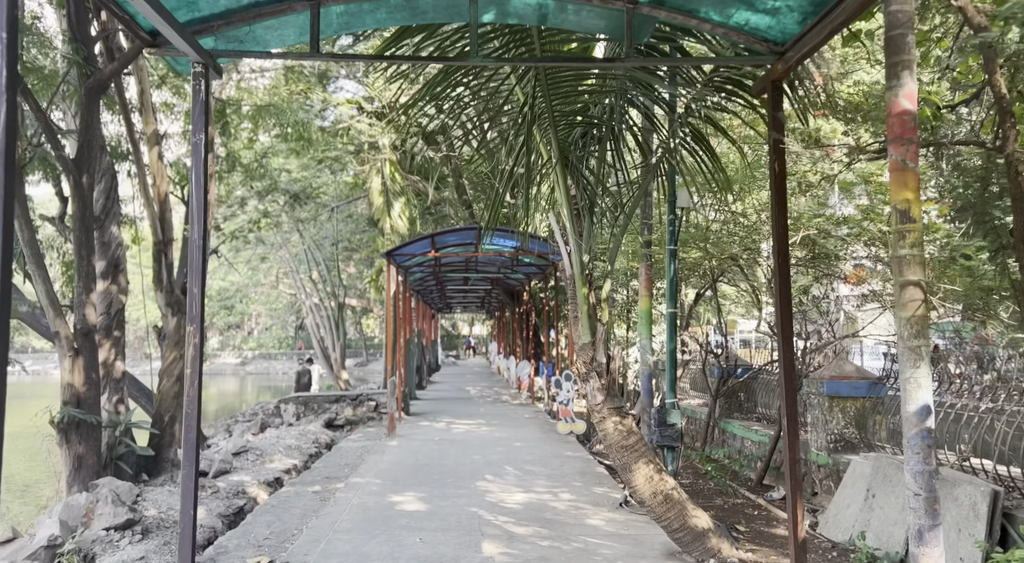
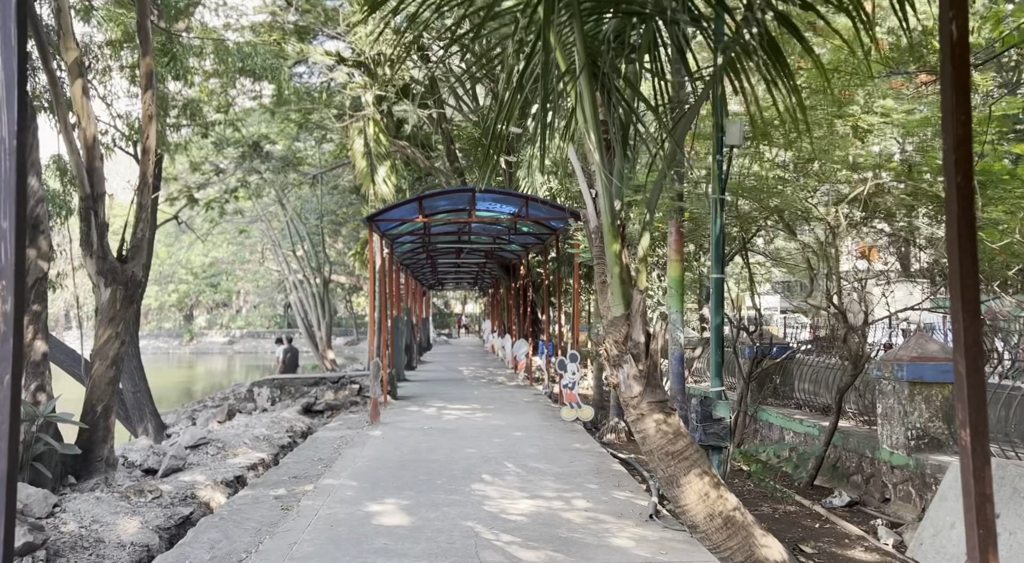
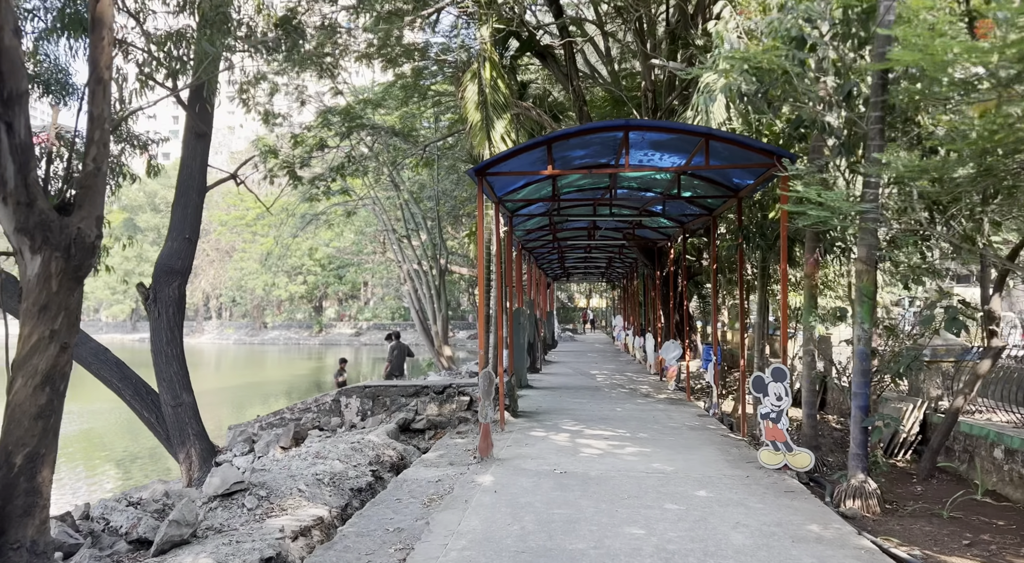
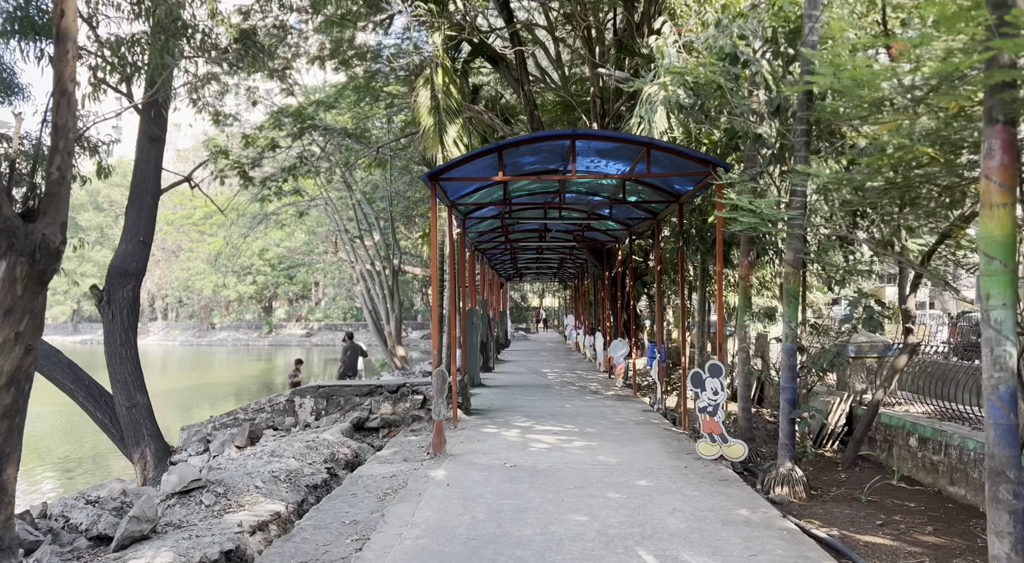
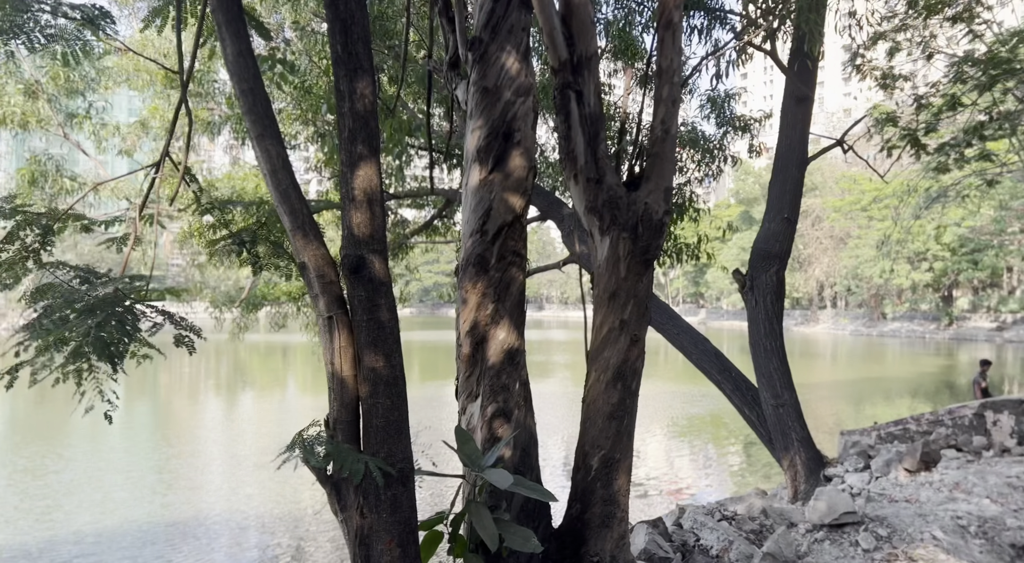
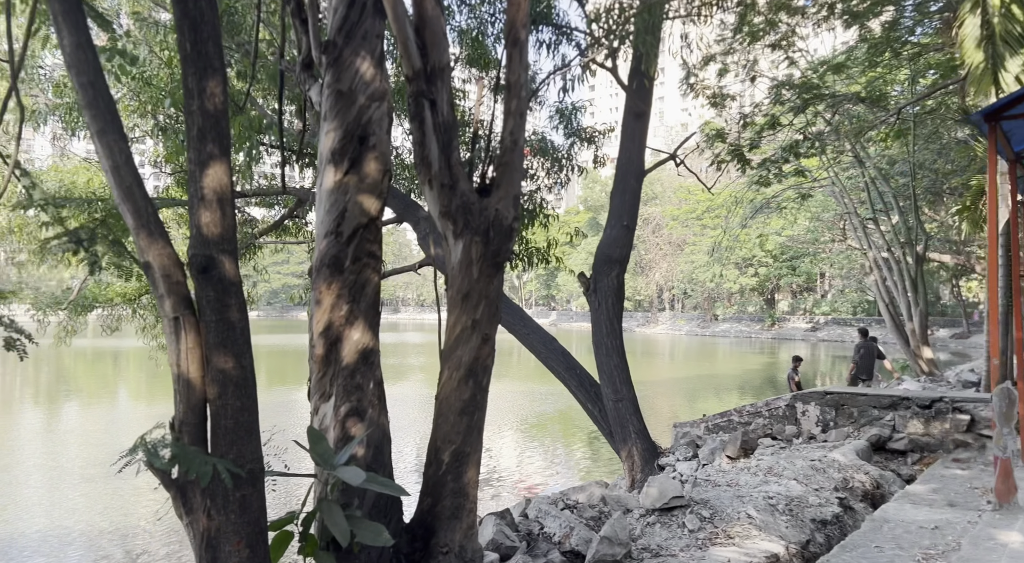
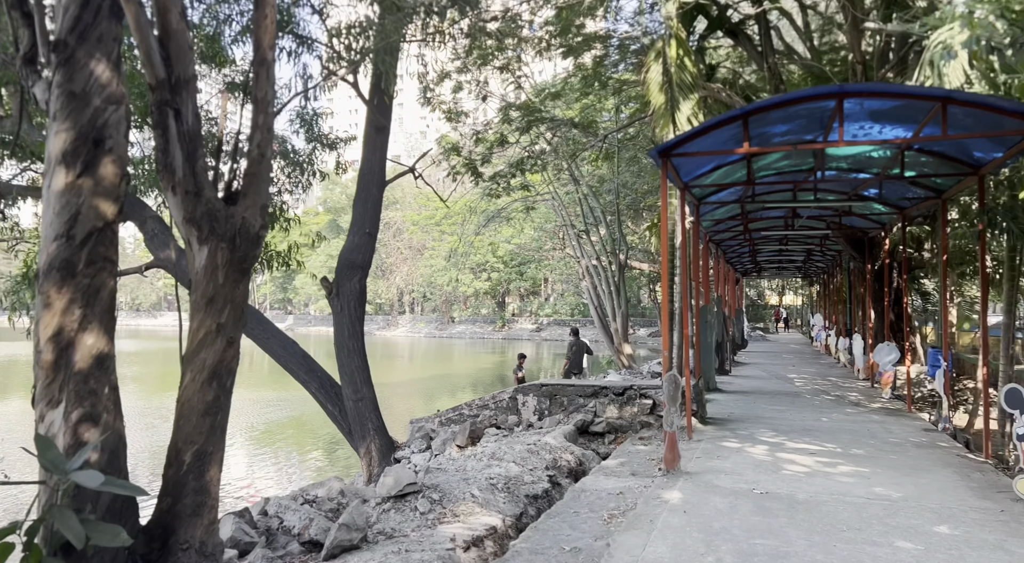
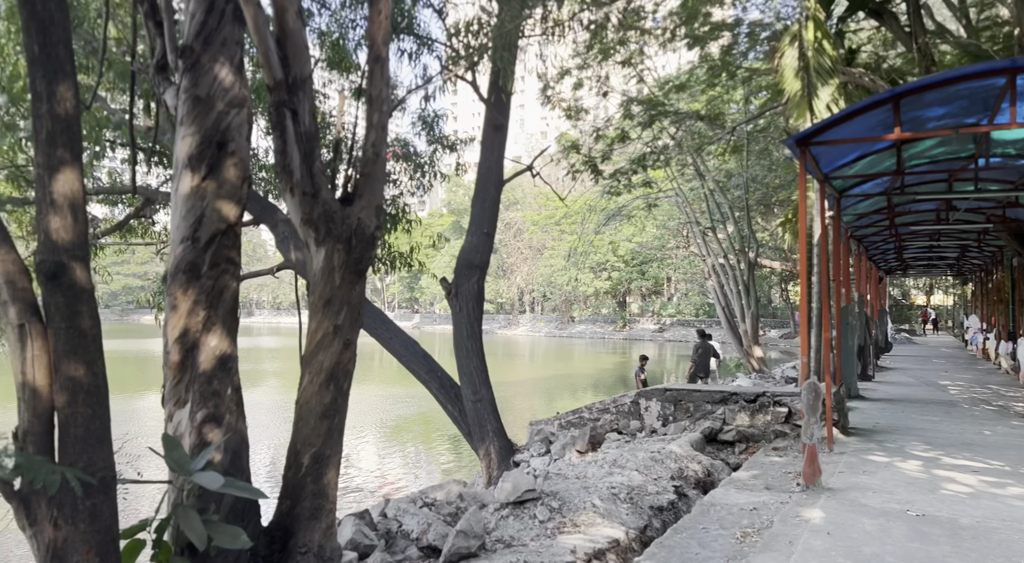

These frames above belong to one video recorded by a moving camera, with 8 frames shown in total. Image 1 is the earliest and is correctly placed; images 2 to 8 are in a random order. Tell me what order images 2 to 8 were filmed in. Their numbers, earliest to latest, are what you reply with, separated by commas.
2, 4, 3, 7, 8, 6, 5
